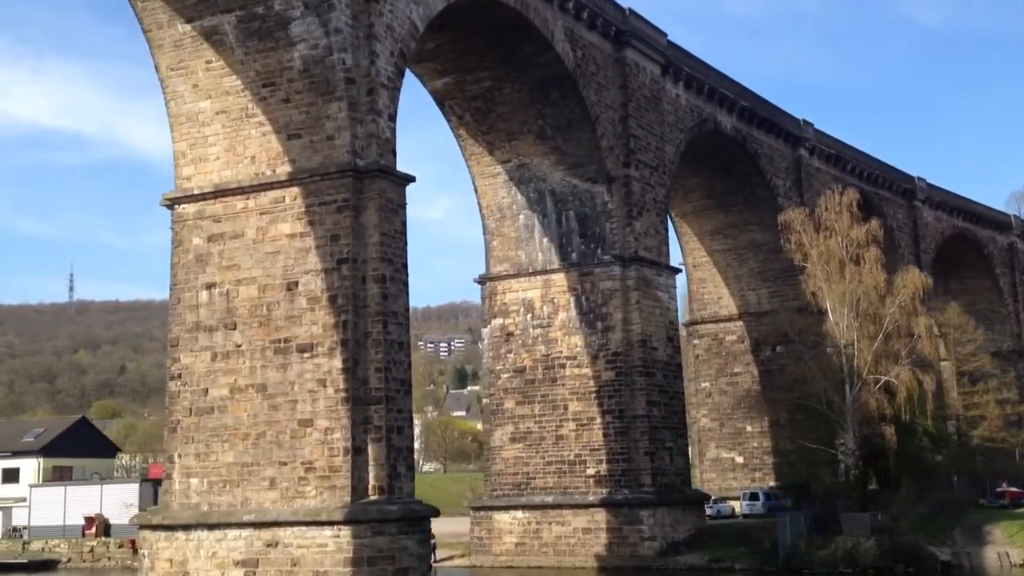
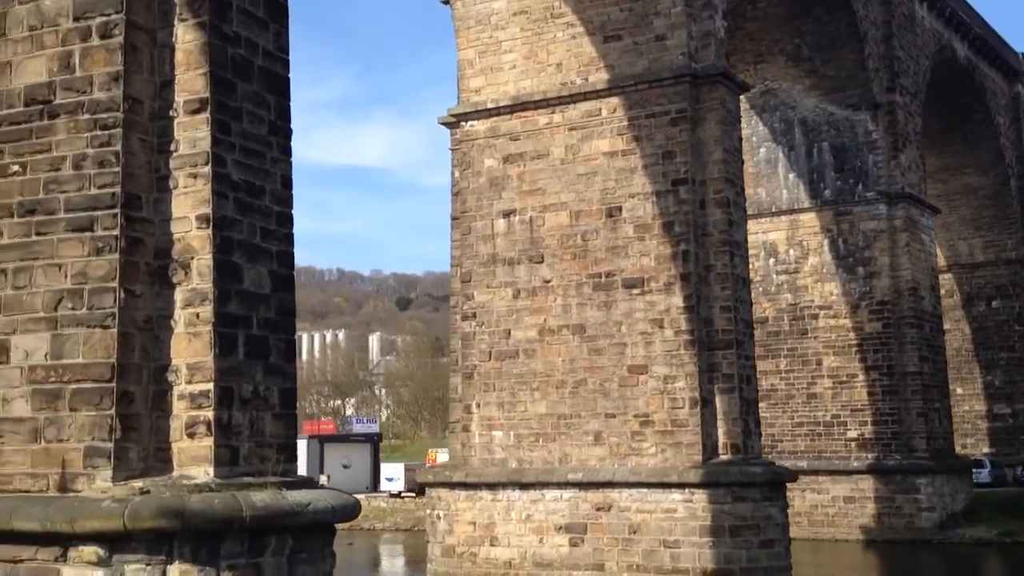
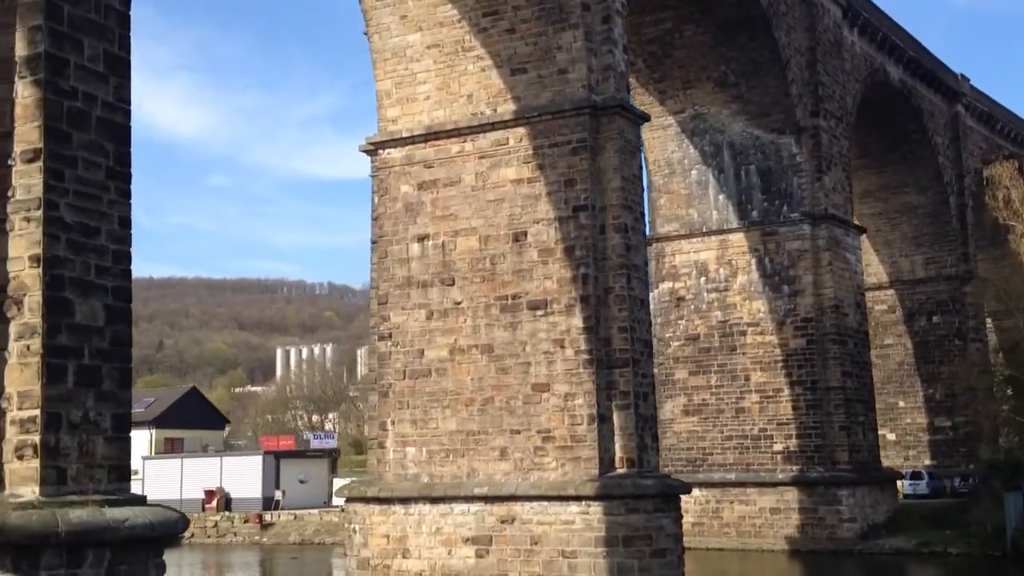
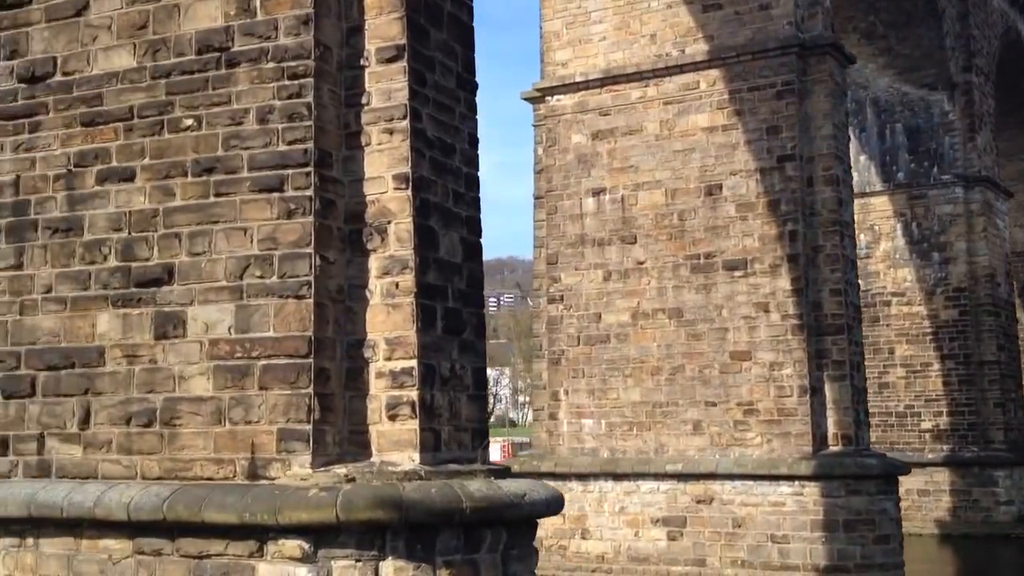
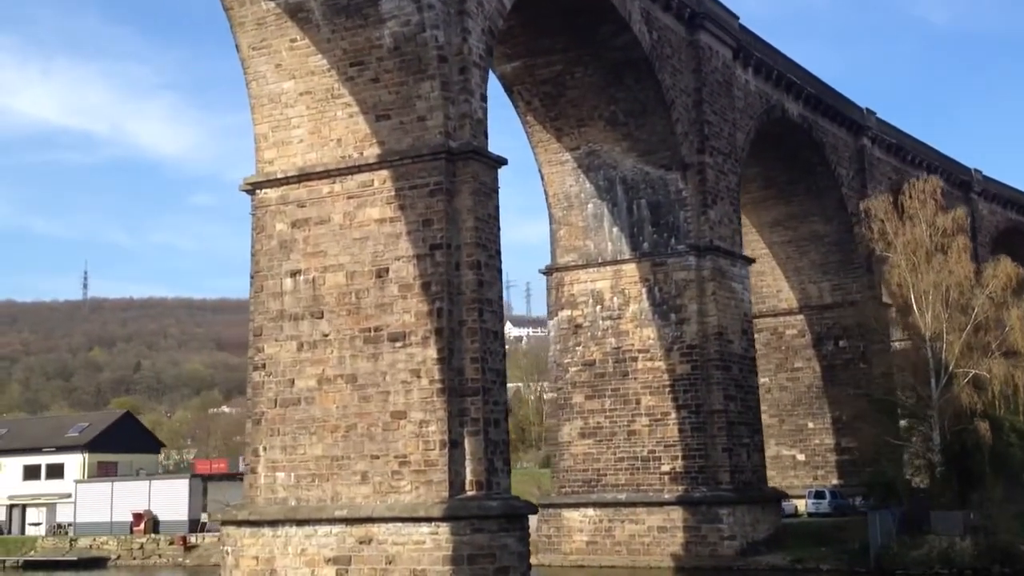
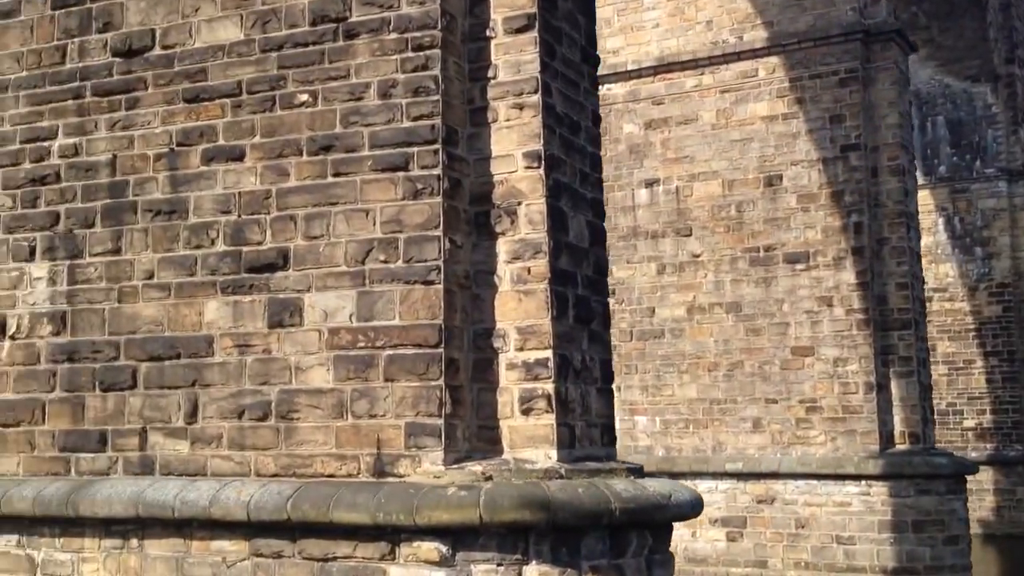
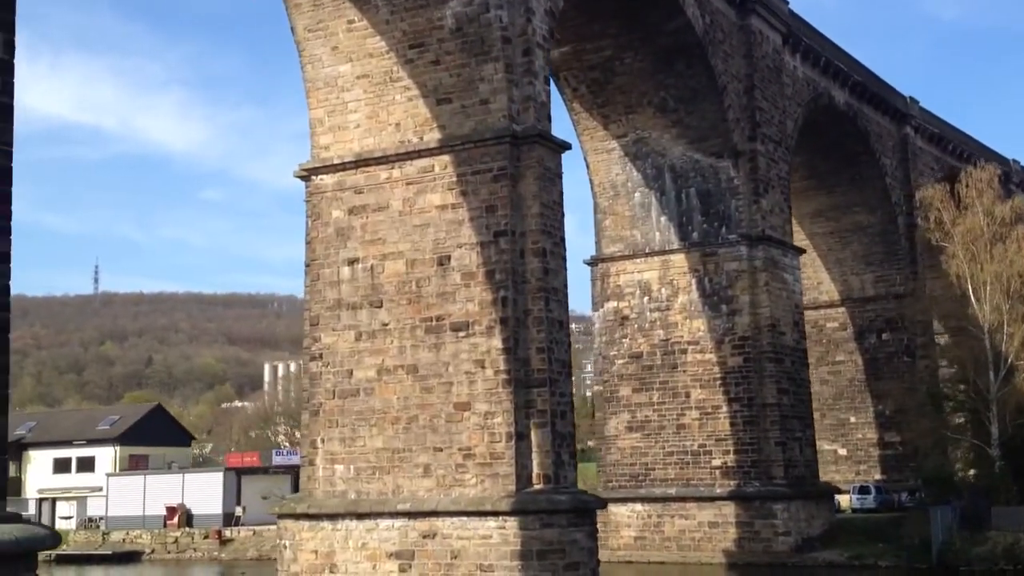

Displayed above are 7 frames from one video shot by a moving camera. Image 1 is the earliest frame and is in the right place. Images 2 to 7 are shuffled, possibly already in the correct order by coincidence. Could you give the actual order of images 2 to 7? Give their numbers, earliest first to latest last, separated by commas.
5, 7, 3, 2, 4, 6
